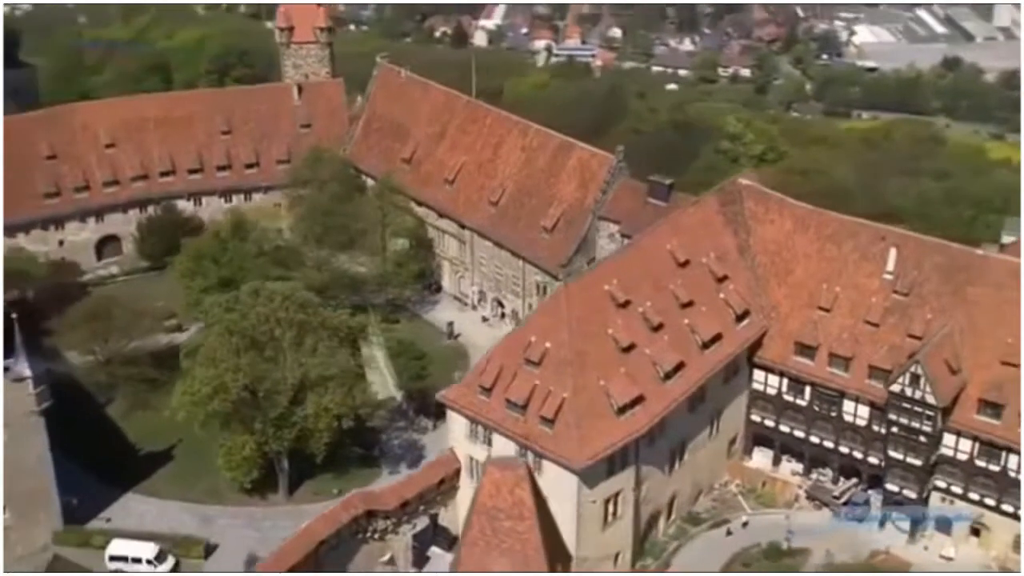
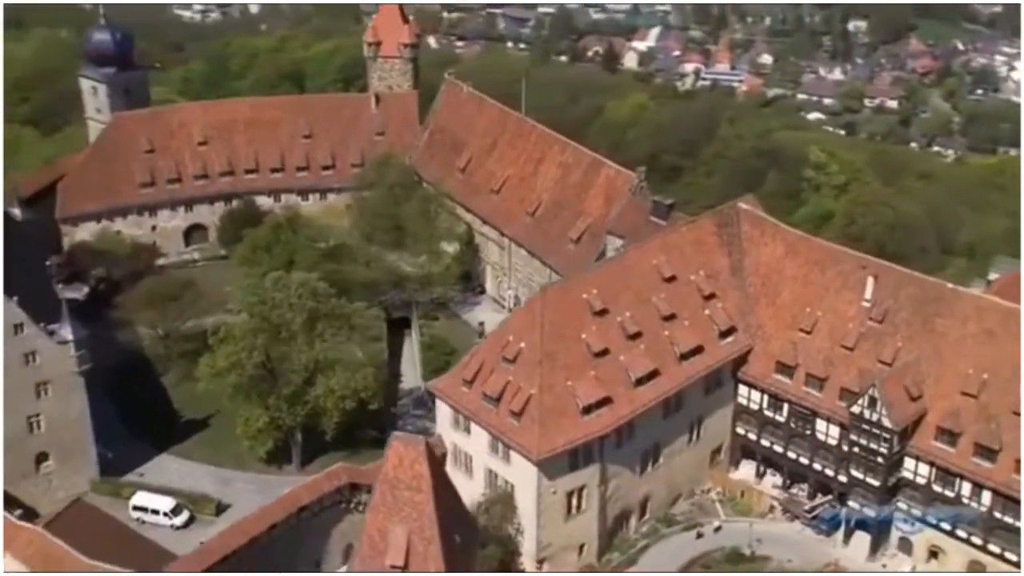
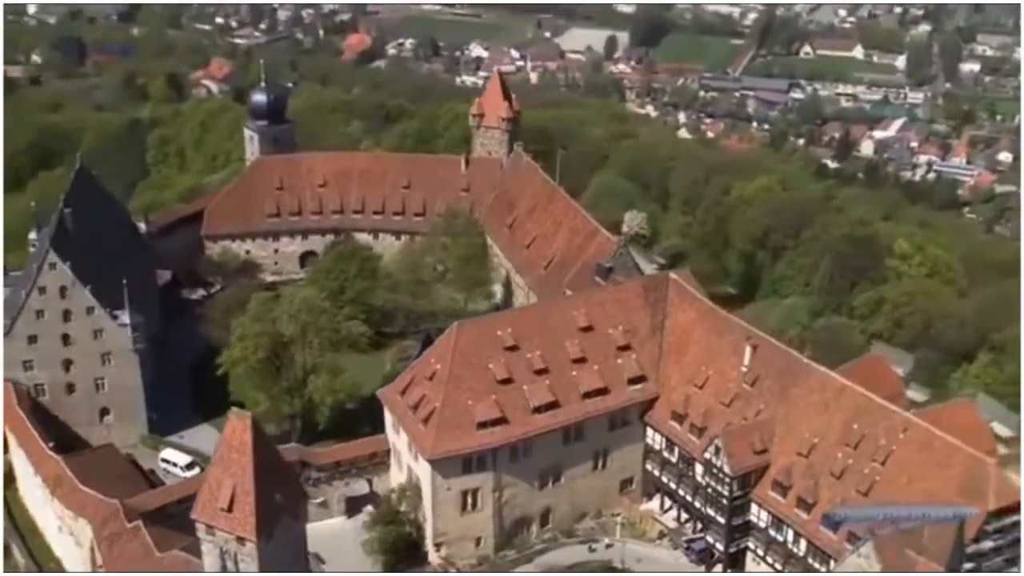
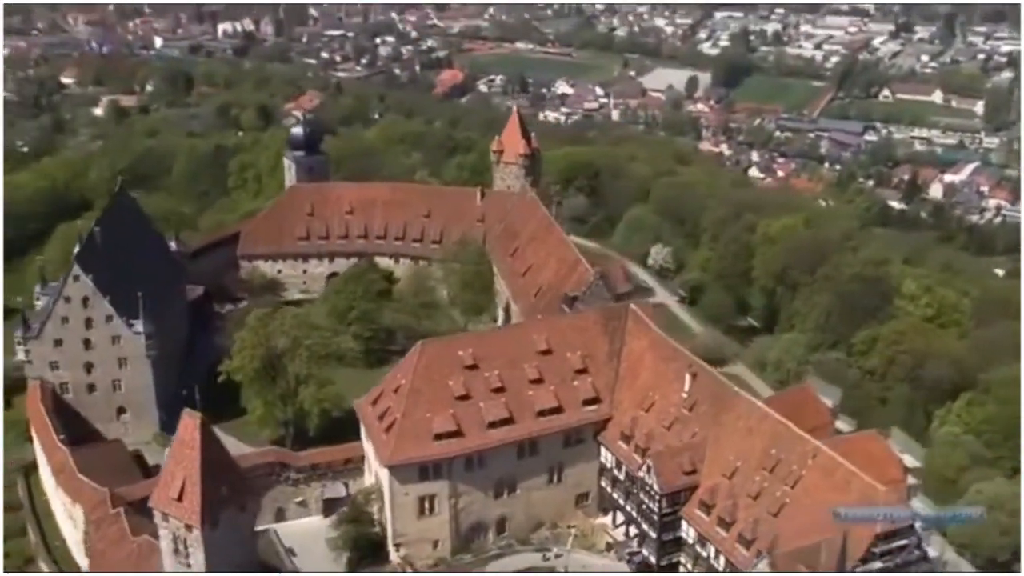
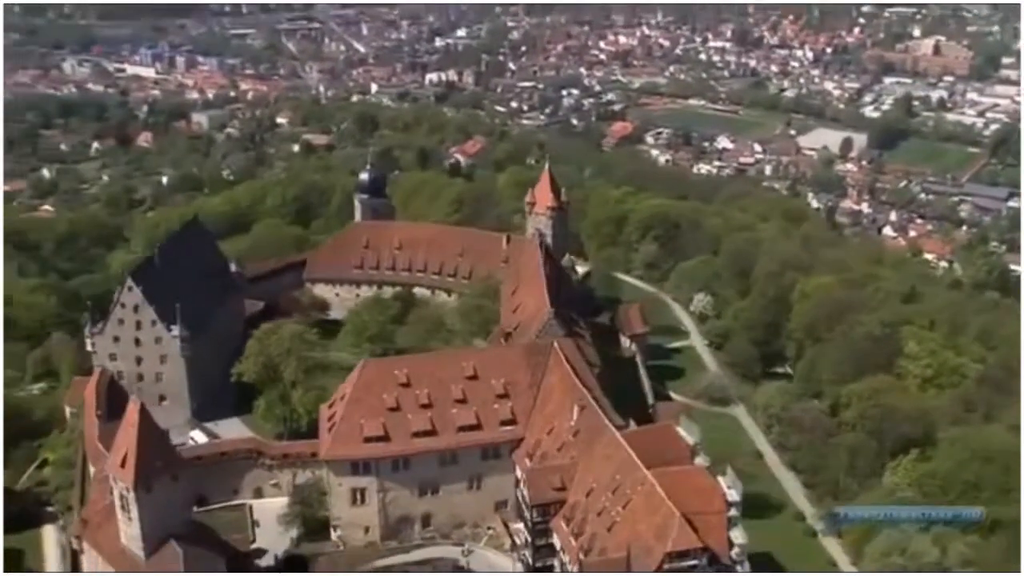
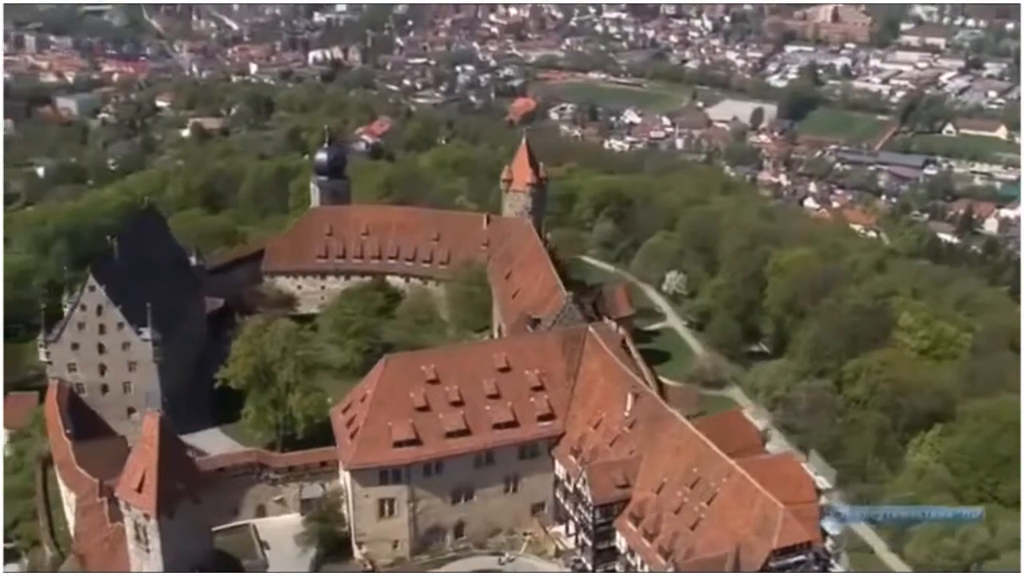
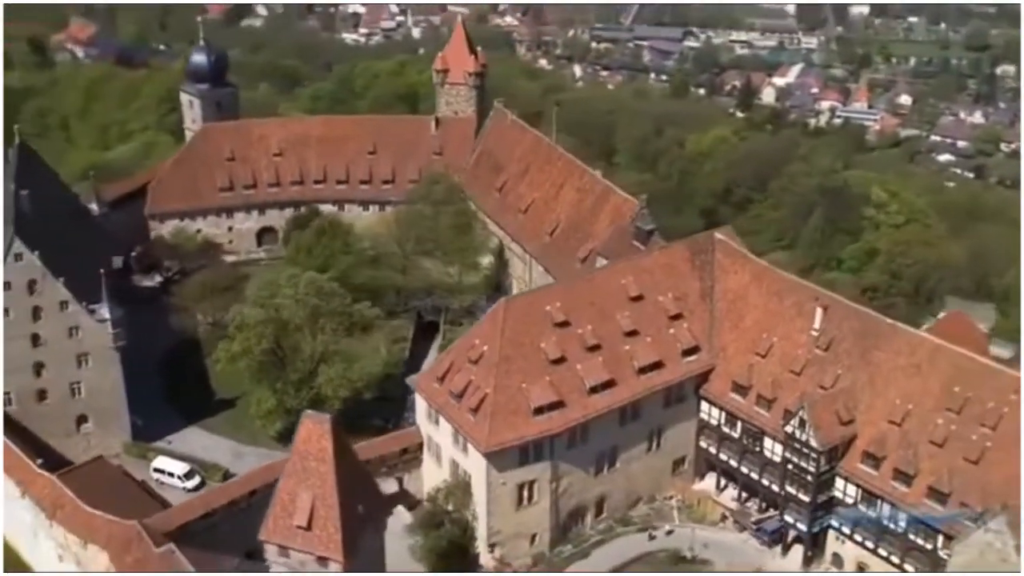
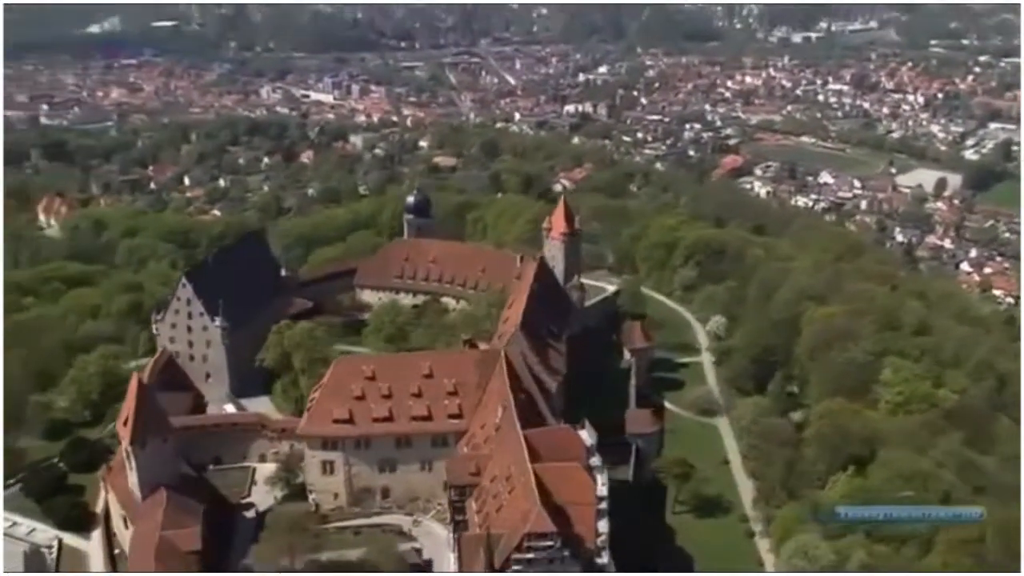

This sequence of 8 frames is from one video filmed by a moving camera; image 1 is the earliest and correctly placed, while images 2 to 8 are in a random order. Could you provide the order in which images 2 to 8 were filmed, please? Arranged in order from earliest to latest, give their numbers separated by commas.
2, 7, 3, 4, 6, 5, 8
